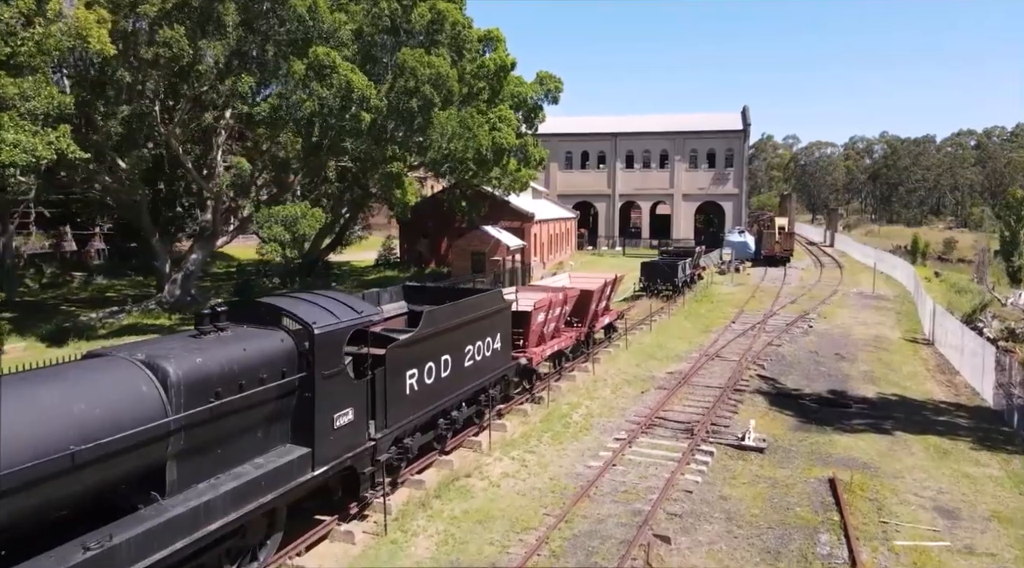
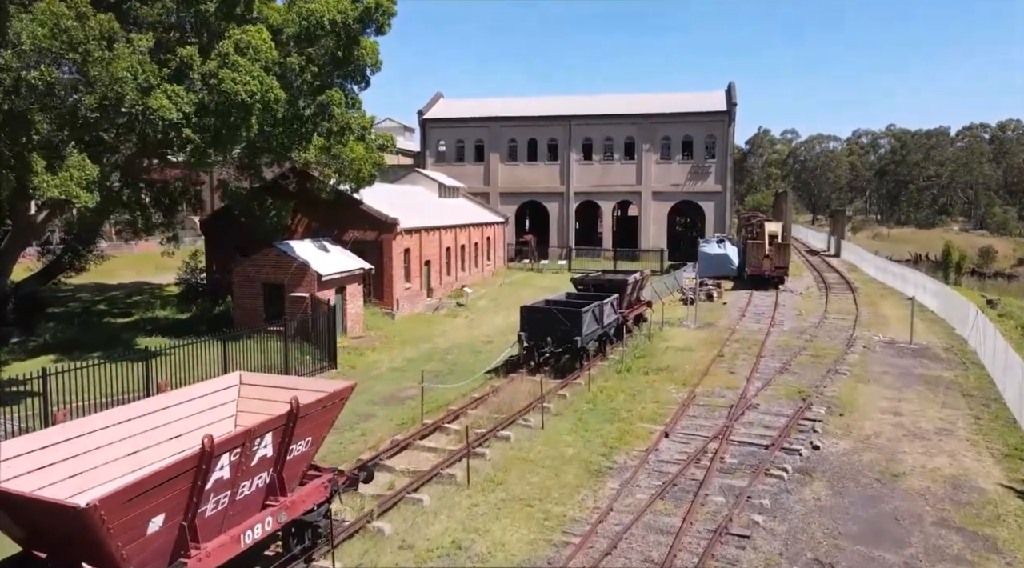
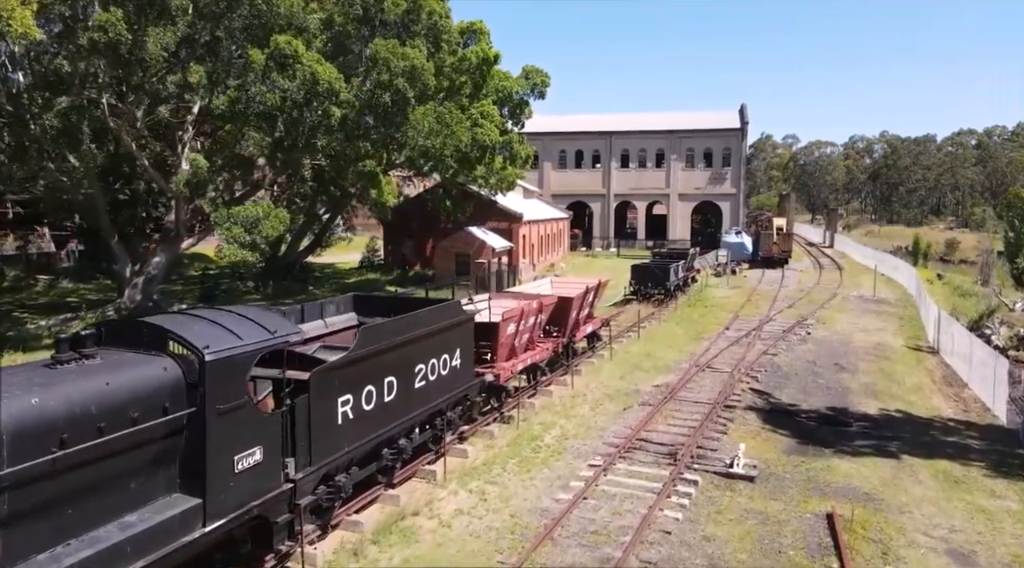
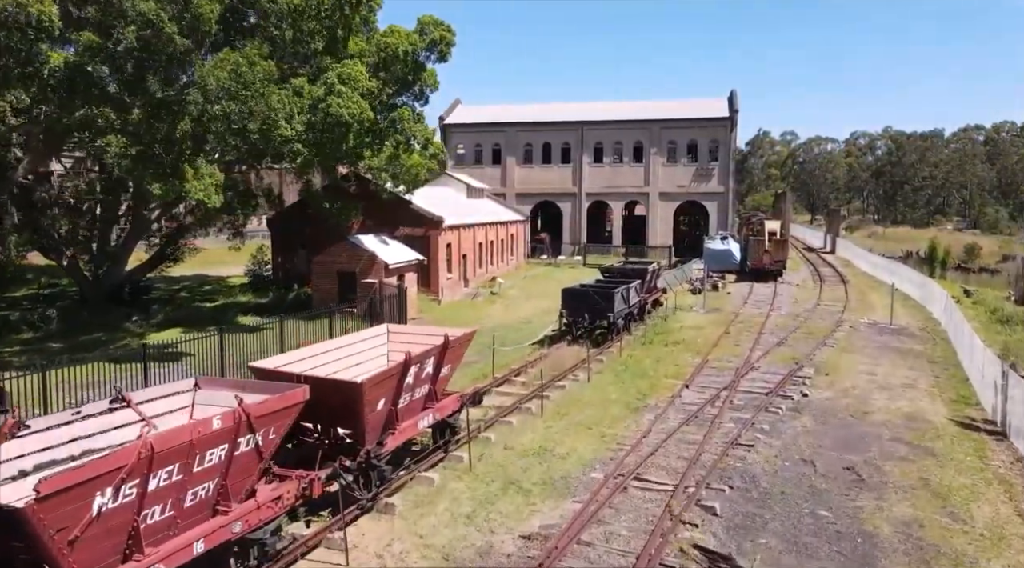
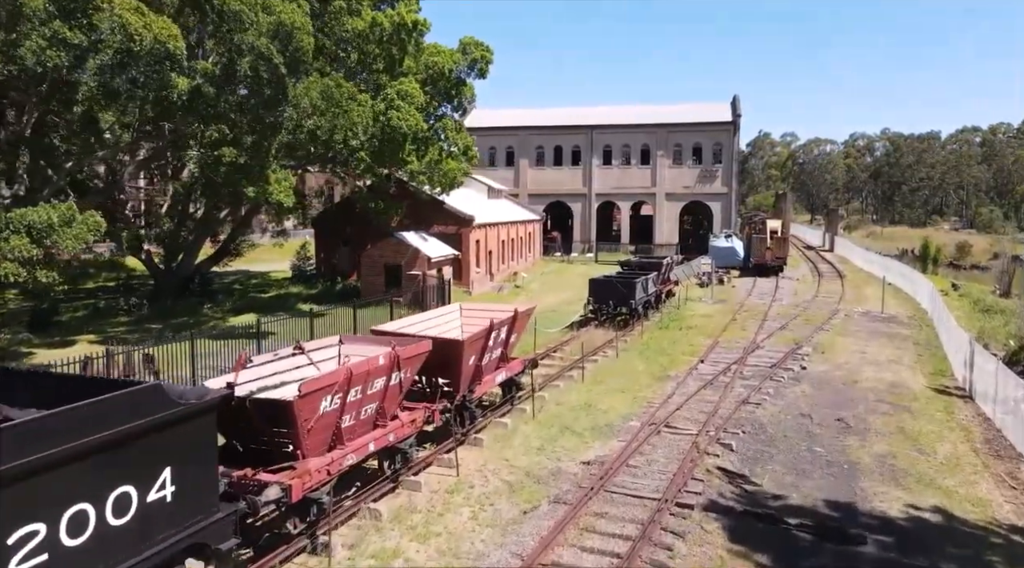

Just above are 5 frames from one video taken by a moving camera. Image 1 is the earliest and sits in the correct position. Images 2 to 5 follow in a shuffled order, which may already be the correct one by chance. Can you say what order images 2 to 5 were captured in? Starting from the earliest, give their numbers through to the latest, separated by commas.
3, 5, 4, 2
